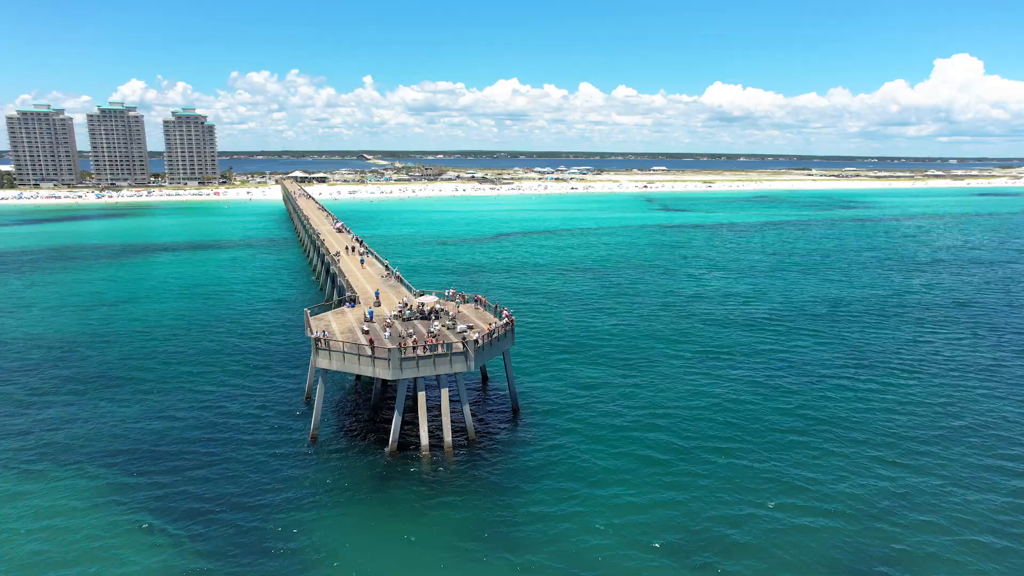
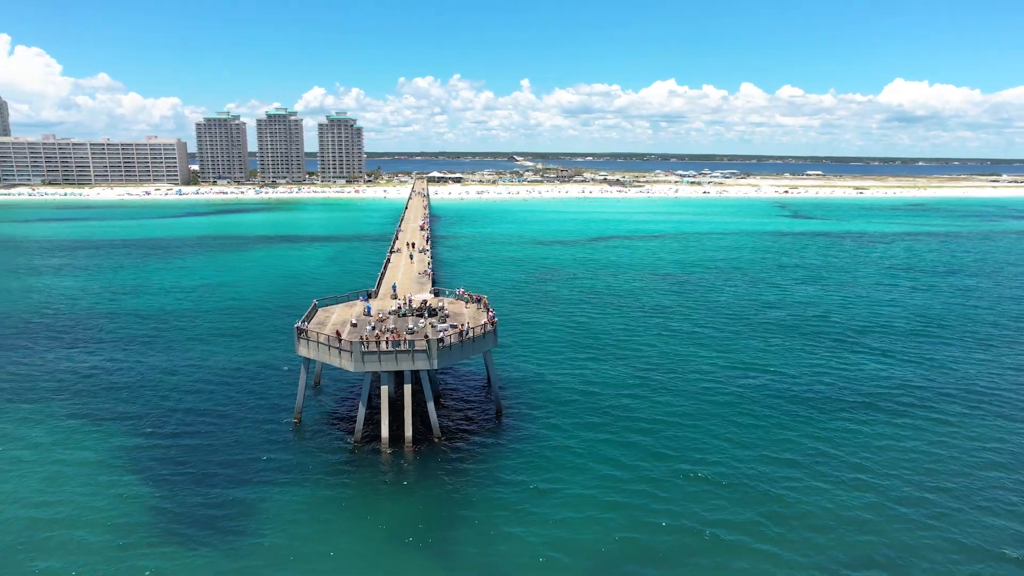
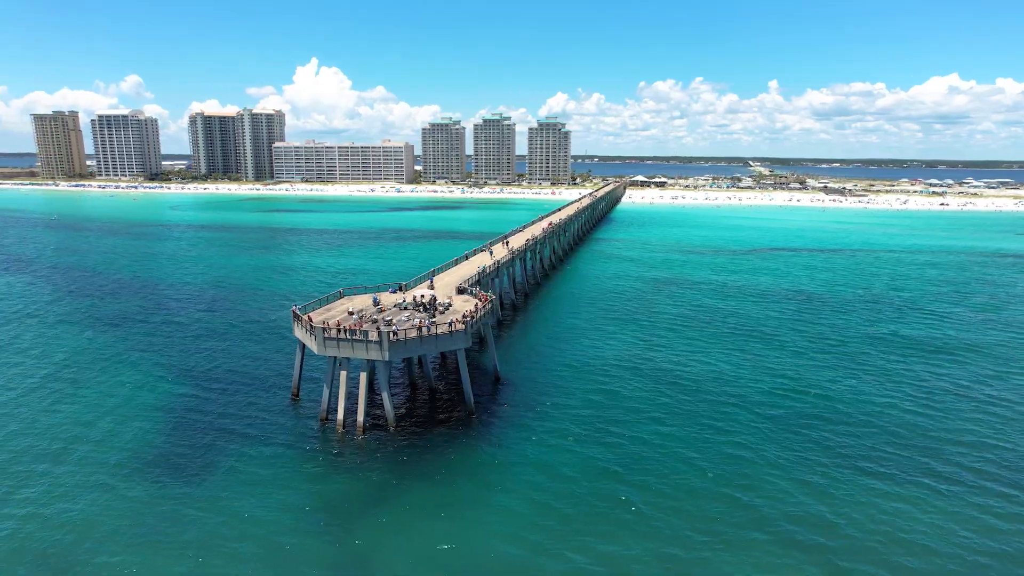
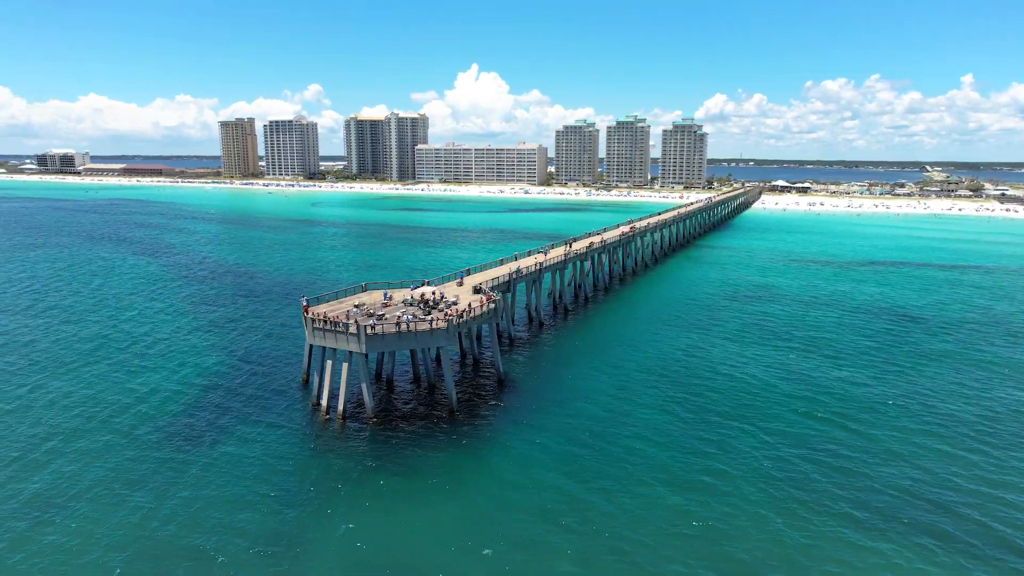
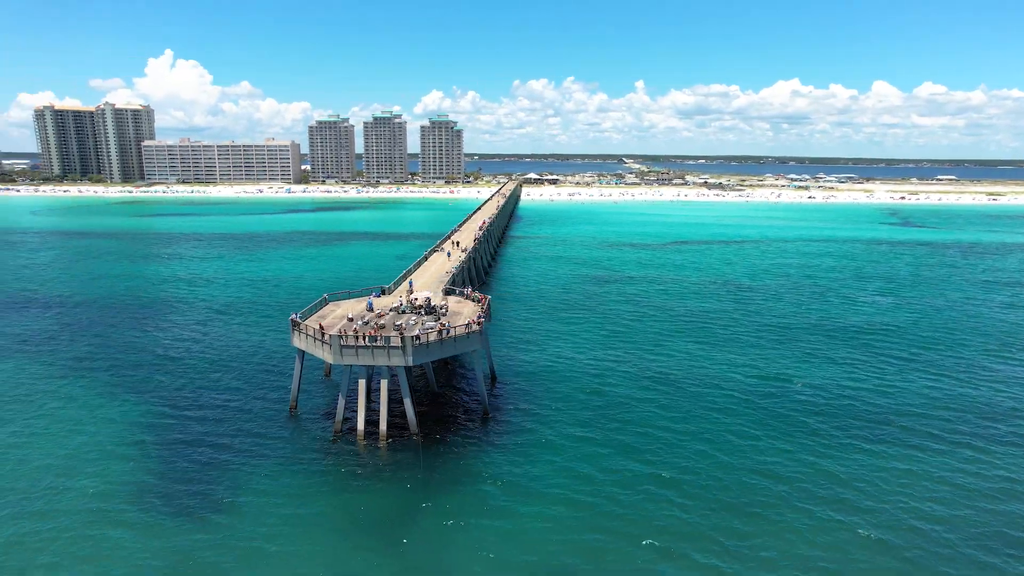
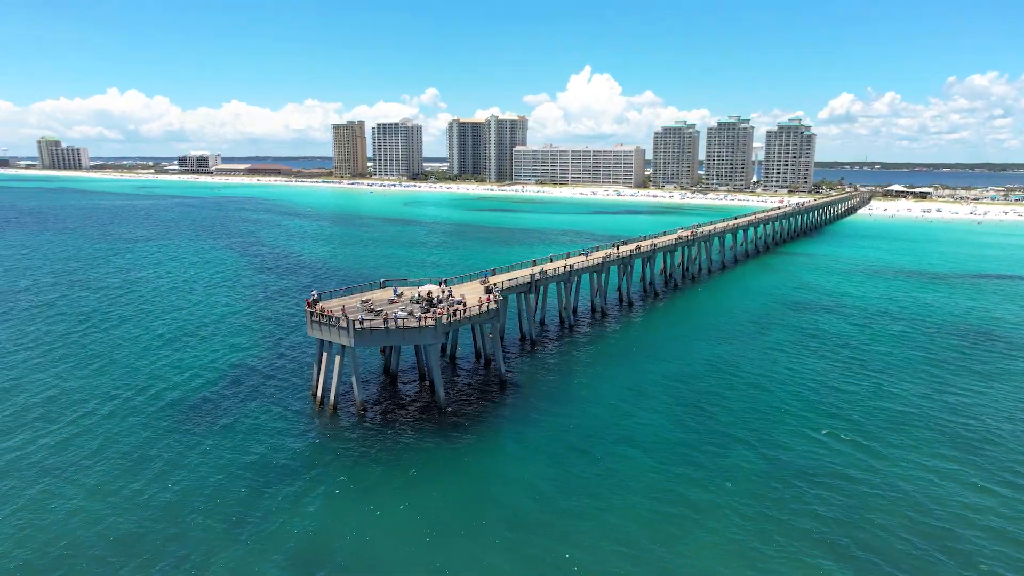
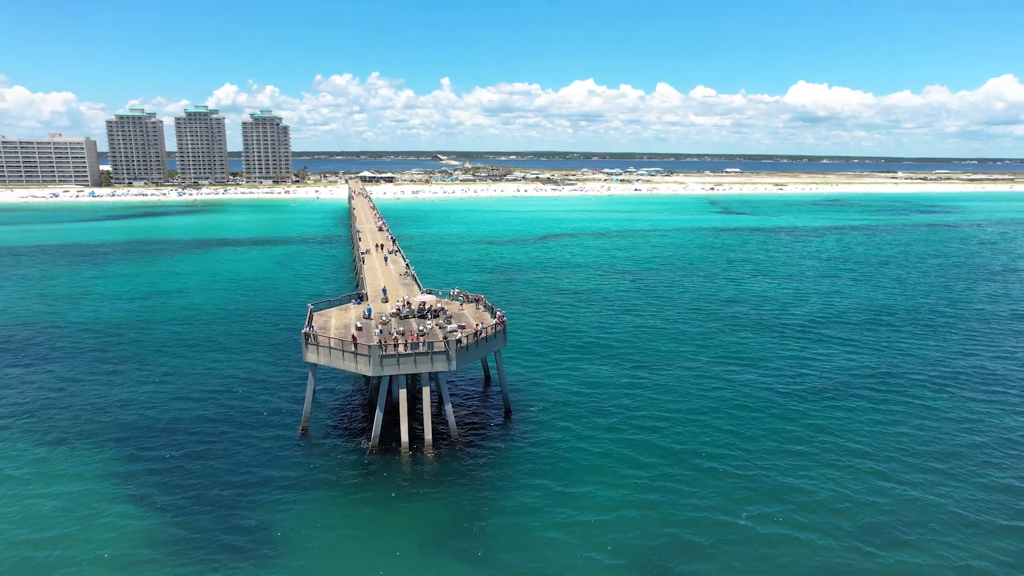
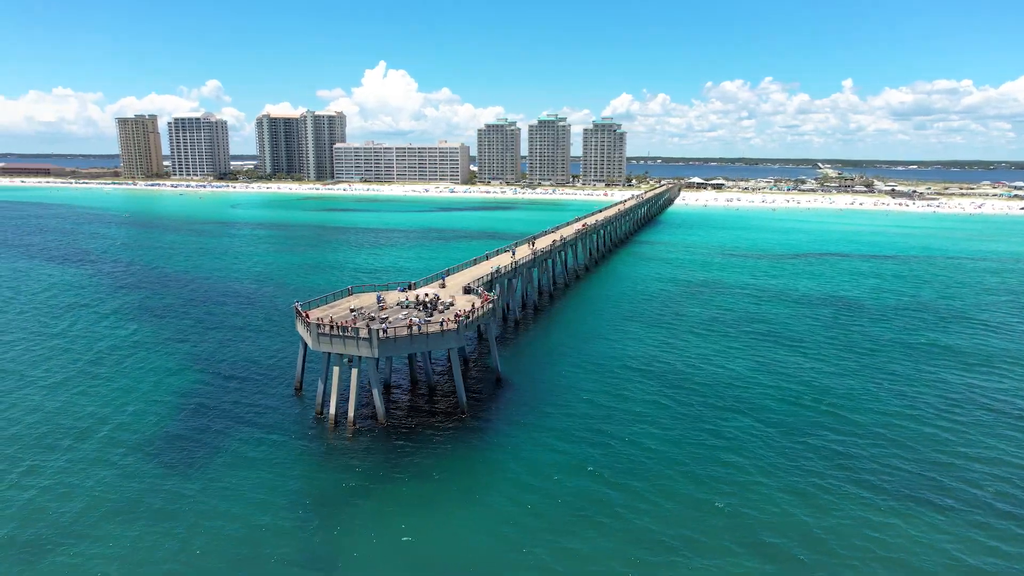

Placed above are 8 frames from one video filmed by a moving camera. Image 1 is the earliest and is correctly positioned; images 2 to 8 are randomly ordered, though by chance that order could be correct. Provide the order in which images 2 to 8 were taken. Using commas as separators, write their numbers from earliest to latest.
7, 2, 5, 3, 8, 4, 6
